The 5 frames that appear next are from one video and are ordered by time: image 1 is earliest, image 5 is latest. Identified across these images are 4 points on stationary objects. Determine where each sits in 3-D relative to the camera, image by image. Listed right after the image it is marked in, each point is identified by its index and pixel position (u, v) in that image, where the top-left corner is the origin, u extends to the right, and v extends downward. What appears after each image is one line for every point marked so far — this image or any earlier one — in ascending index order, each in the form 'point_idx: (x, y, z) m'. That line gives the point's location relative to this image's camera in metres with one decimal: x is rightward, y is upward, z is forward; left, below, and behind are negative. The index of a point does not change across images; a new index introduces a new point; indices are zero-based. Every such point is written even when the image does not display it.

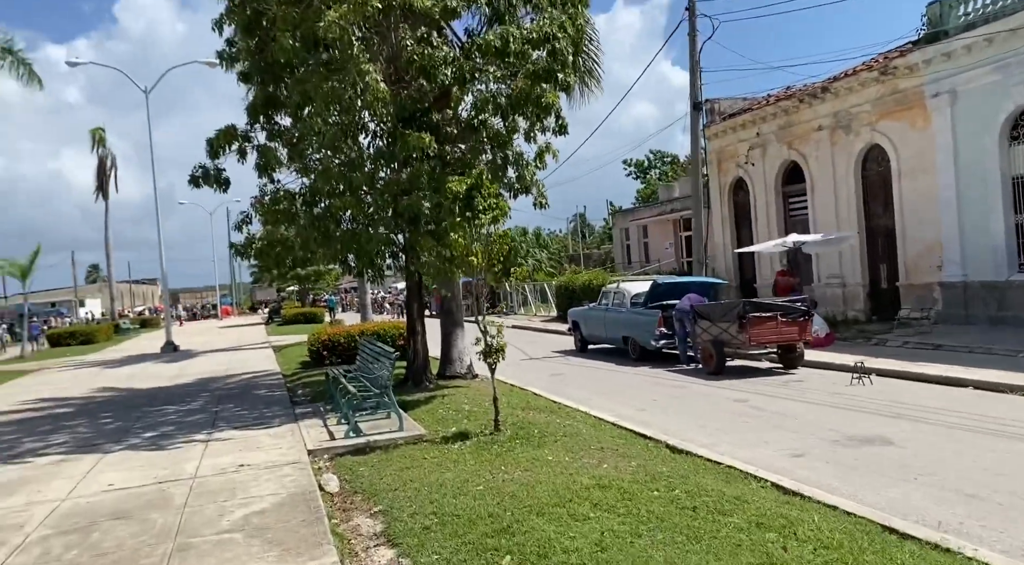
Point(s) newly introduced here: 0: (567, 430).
0: (+0.6, -1.5, +7.5) m
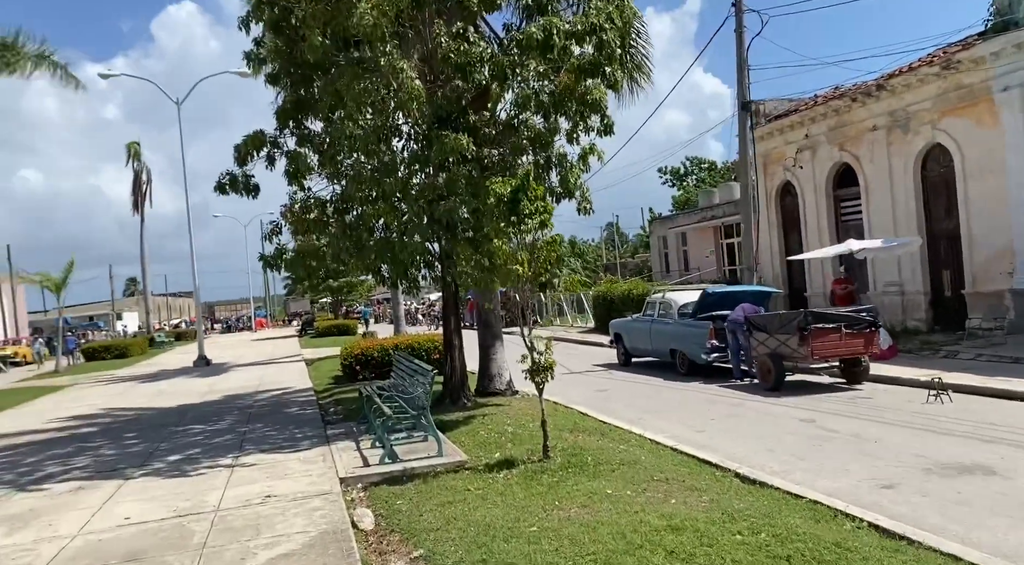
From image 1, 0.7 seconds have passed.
0: (+1.0, -1.6, +6.8) m
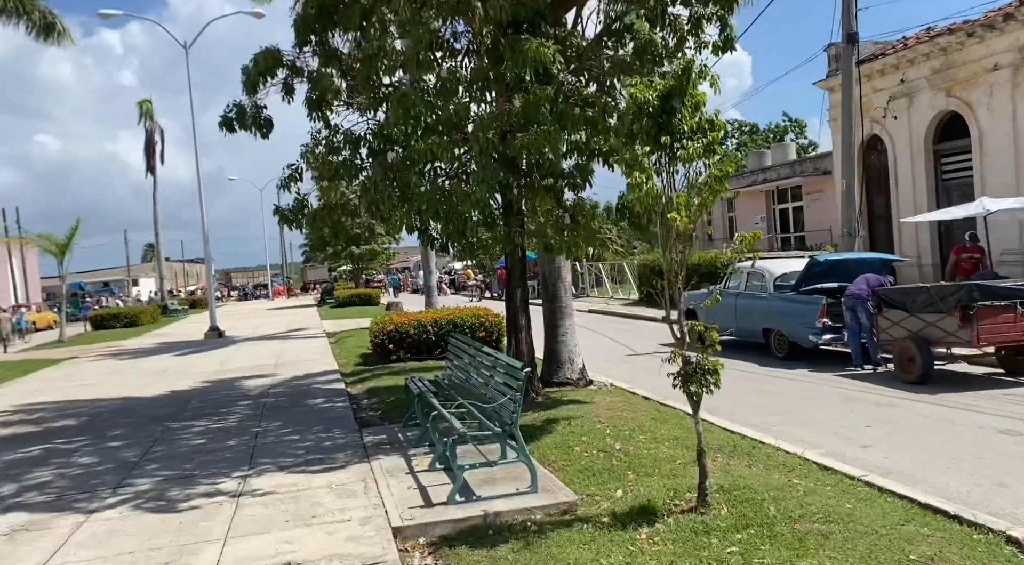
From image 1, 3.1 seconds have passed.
0: (+1.9, -1.4, +4.5) m
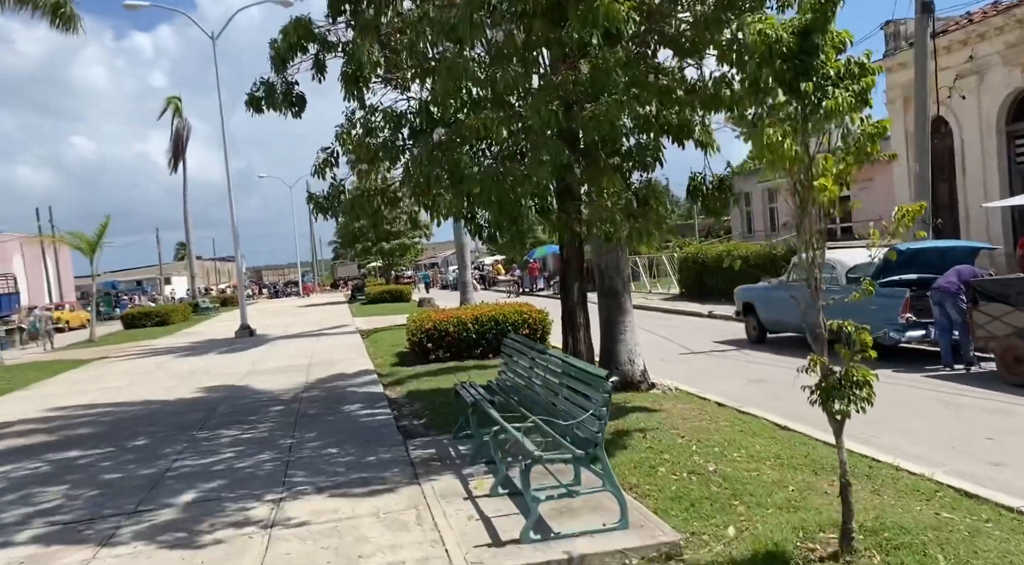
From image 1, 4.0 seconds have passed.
0: (+2.4, -1.3, +3.5) m
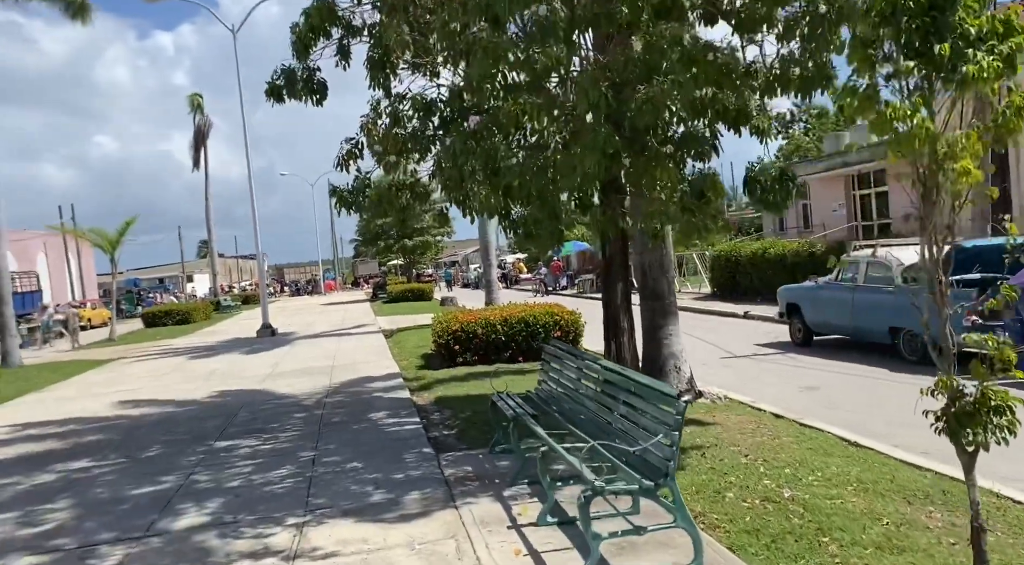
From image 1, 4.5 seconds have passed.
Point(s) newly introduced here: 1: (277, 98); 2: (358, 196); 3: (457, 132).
0: (+2.6, -1.3, +2.9) m
1: (-2.3, +1.8, +7.2) m
2: (-1.5, +0.8, +7.1) m
3: (-0.5, +1.3, +6.3) m
